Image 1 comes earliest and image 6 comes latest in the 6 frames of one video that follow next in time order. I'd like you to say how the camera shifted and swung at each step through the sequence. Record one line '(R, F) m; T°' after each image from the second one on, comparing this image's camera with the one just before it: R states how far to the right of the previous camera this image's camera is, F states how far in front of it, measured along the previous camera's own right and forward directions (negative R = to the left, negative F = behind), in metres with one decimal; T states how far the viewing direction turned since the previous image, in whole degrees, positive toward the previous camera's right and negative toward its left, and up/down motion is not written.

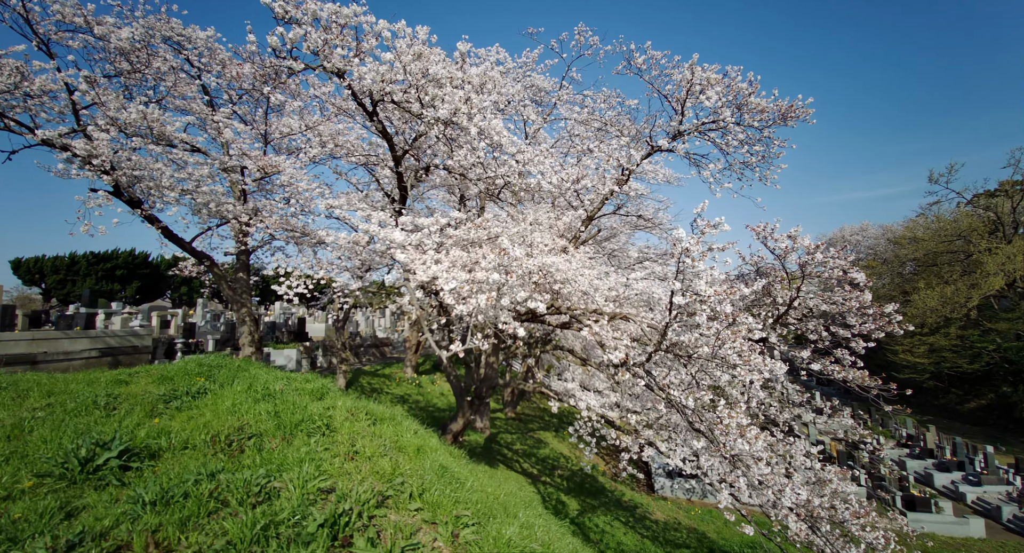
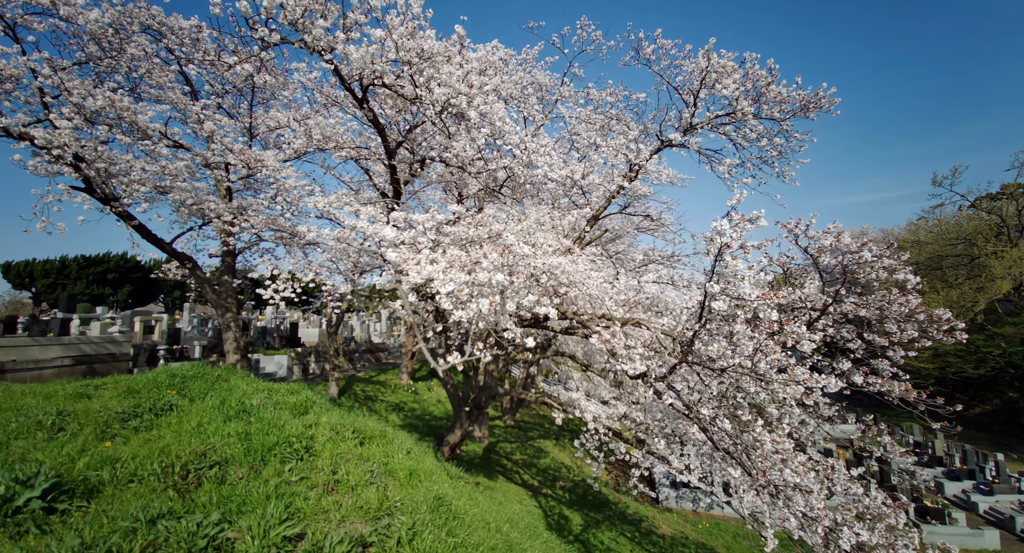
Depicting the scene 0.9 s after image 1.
(-0.1, +0.7) m; 0°
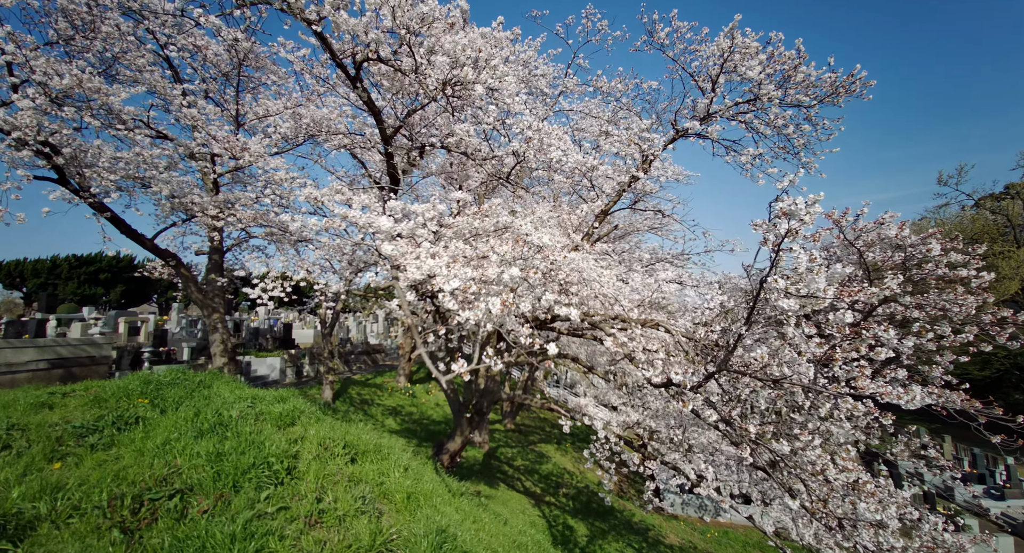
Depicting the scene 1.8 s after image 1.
(-0.2, +0.7) m; 0°
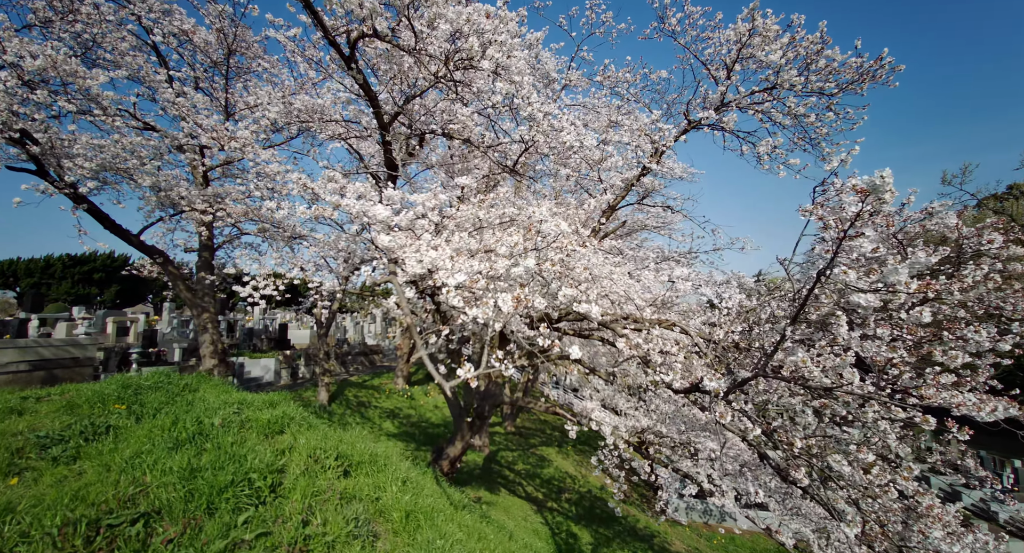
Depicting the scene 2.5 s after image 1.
(-0.1, +0.5) m; 0°
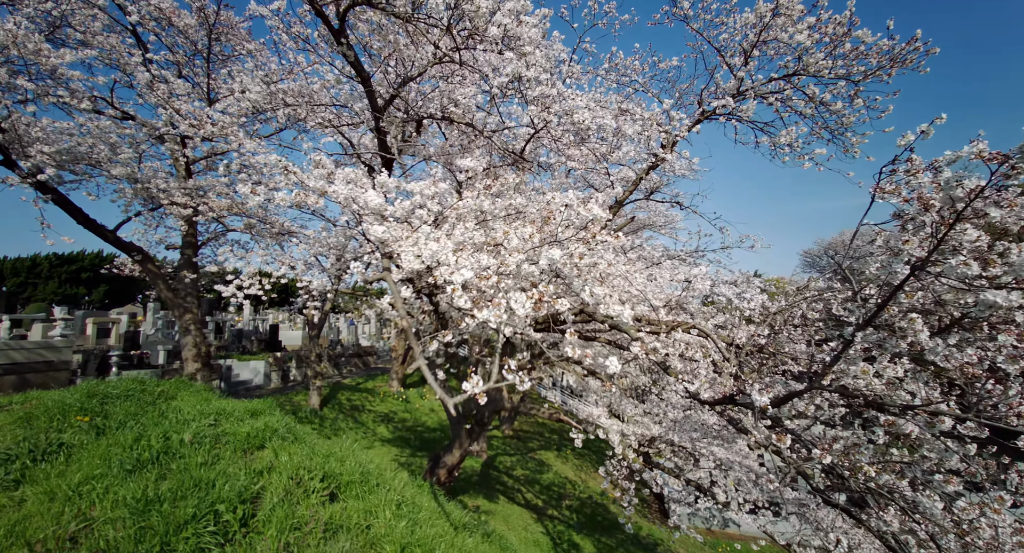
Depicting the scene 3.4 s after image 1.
(-0.1, +0.6) m; +1°
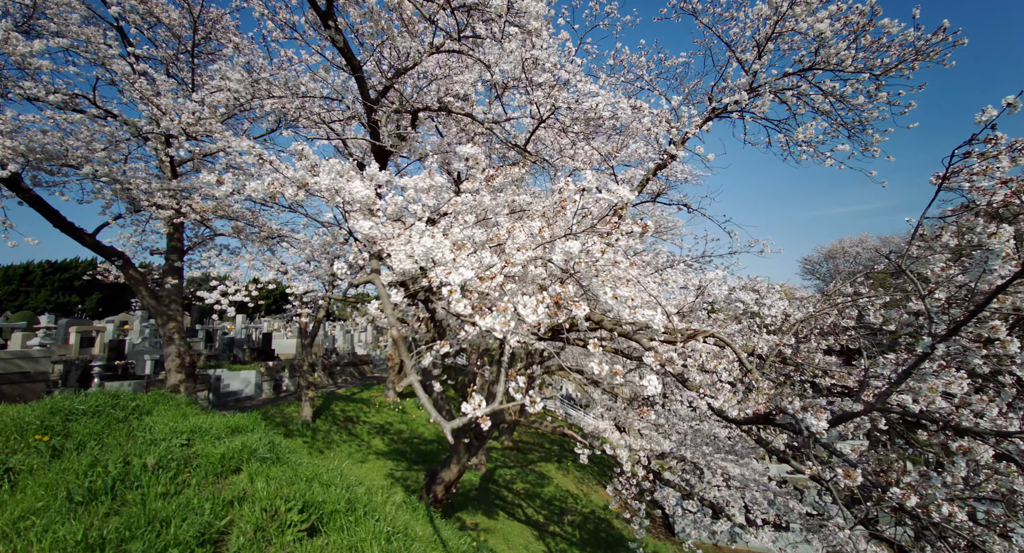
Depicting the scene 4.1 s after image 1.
(-0.1, +0.5) m; 0°
